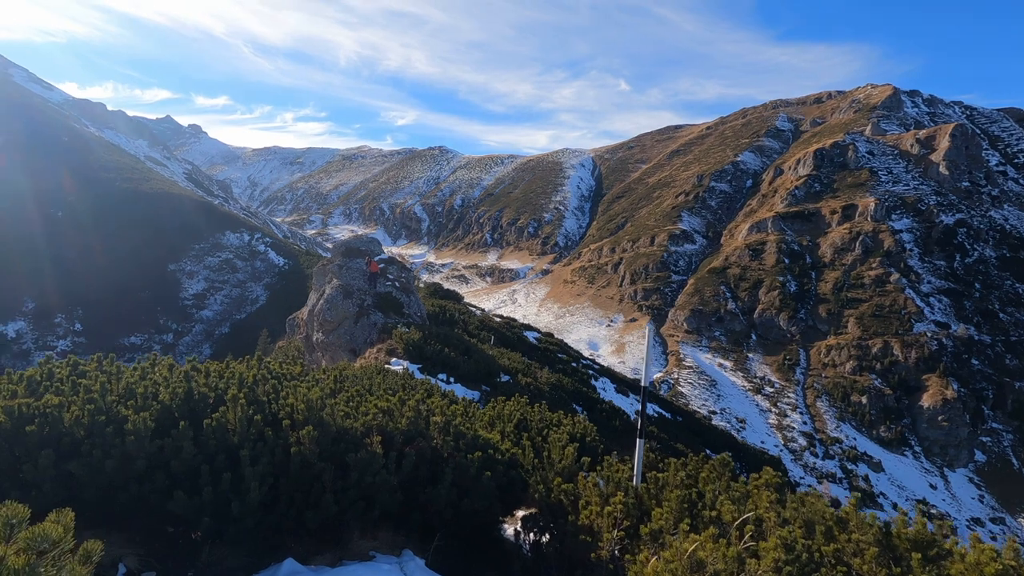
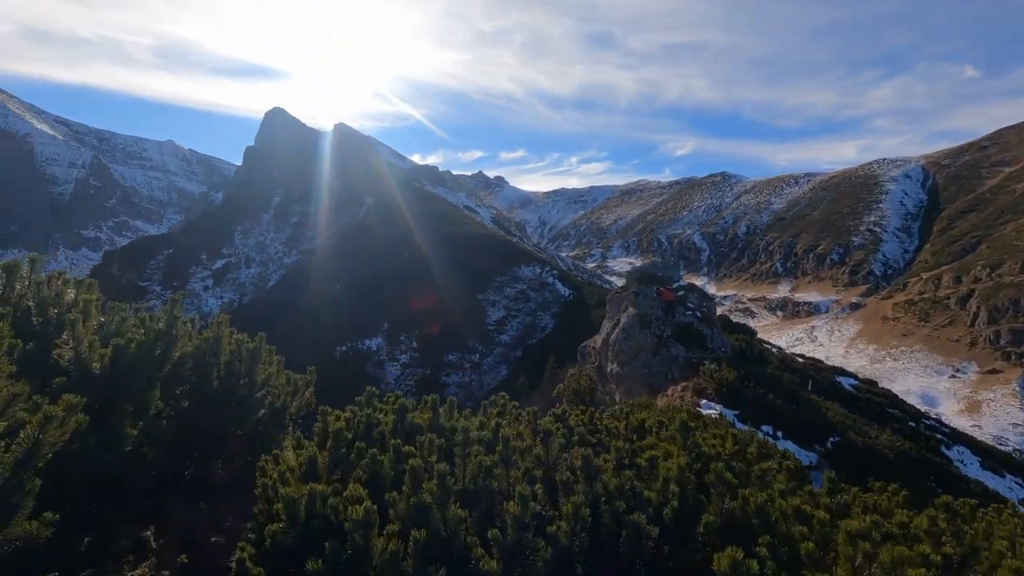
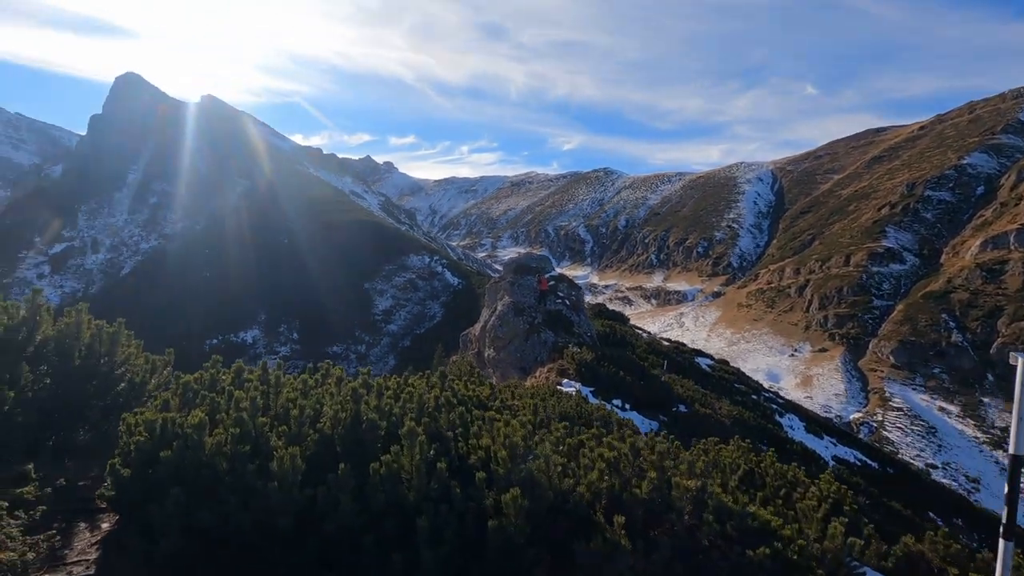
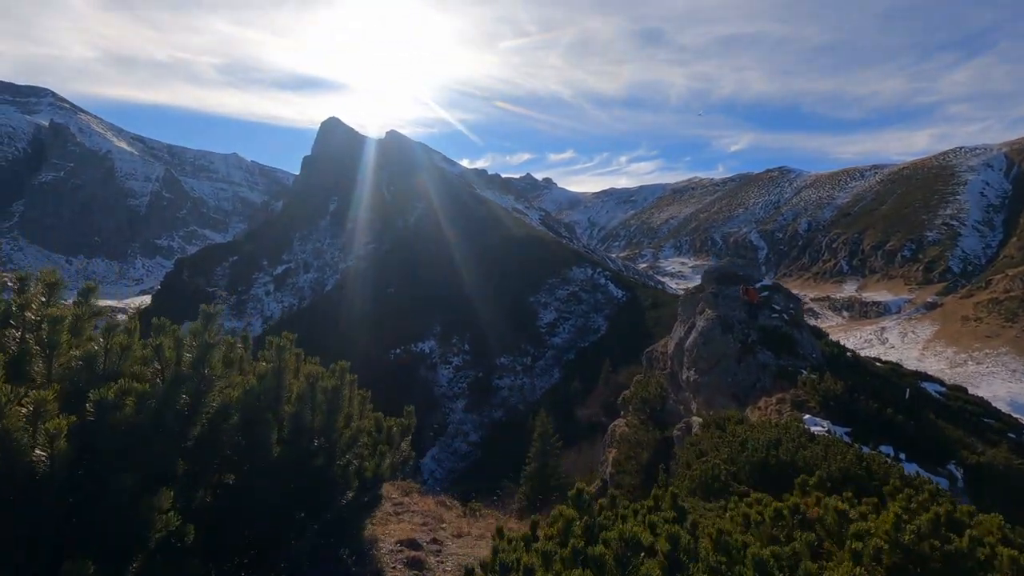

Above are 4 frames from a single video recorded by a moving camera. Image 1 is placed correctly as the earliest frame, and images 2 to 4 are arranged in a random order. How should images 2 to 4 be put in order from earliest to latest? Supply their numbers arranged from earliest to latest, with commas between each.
3, 2, 4
